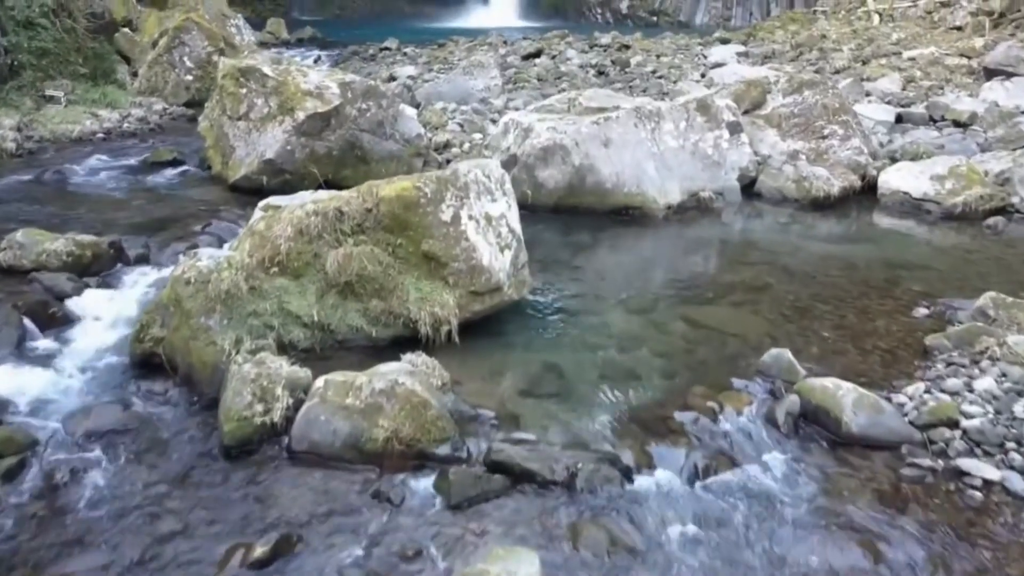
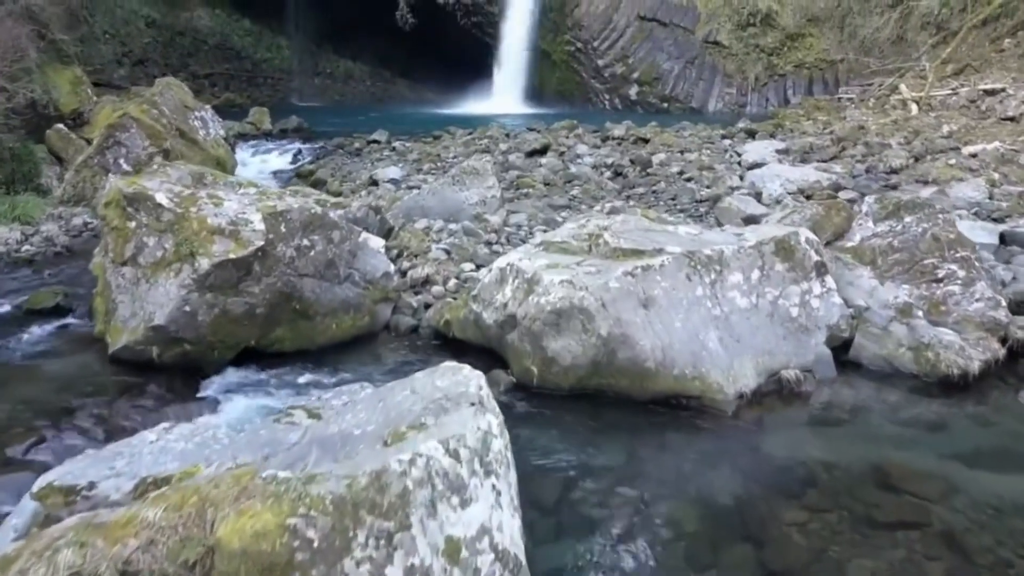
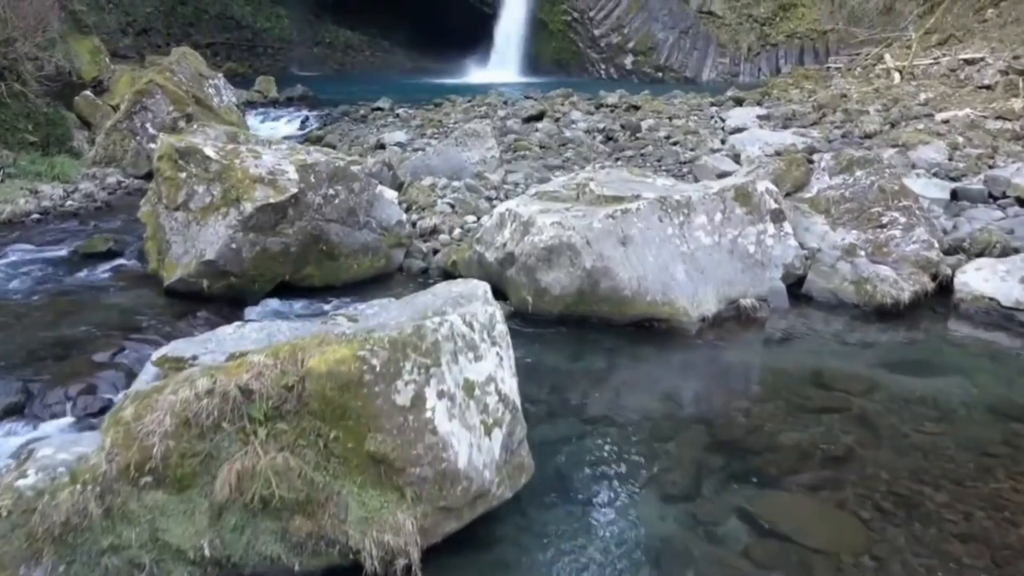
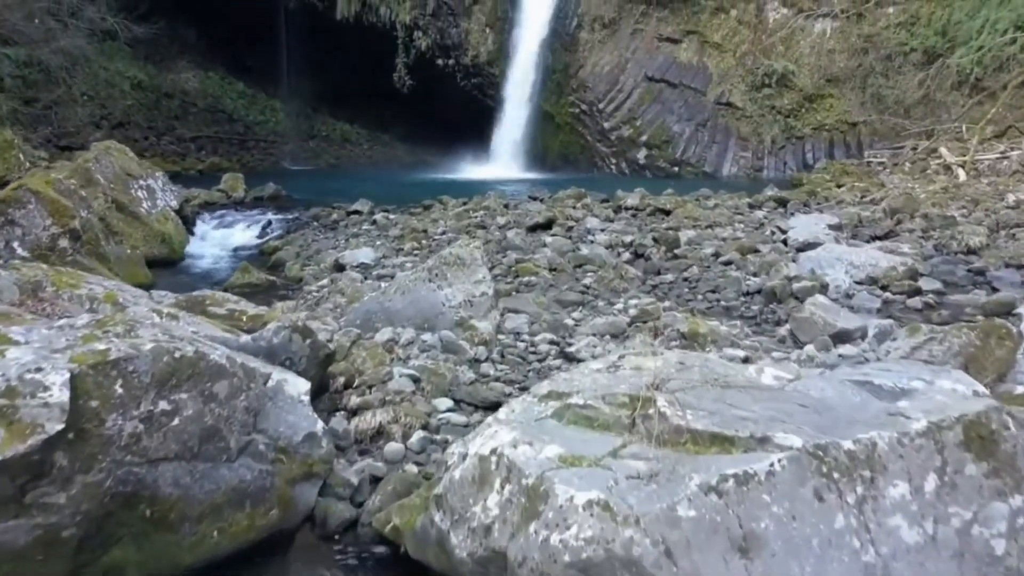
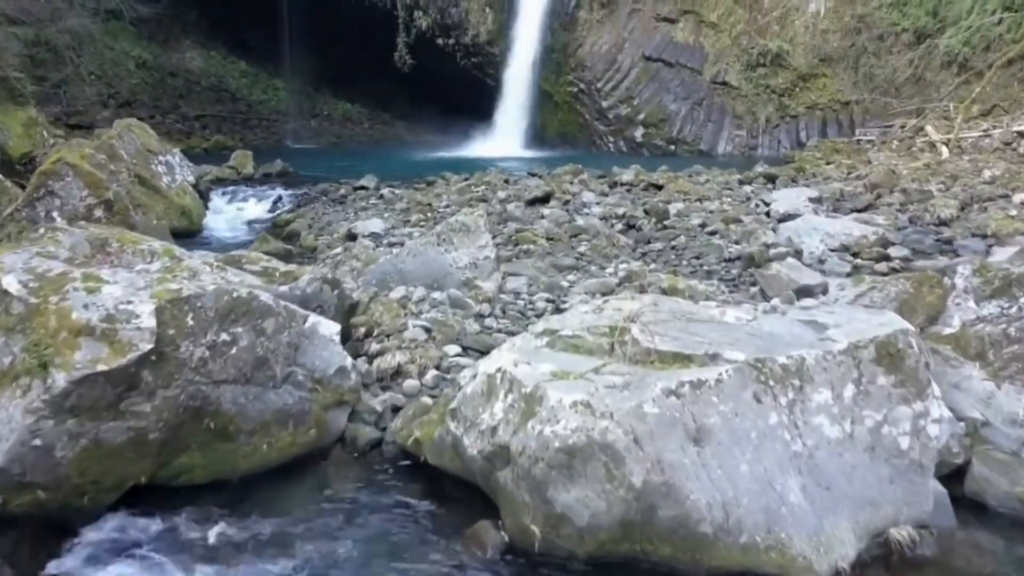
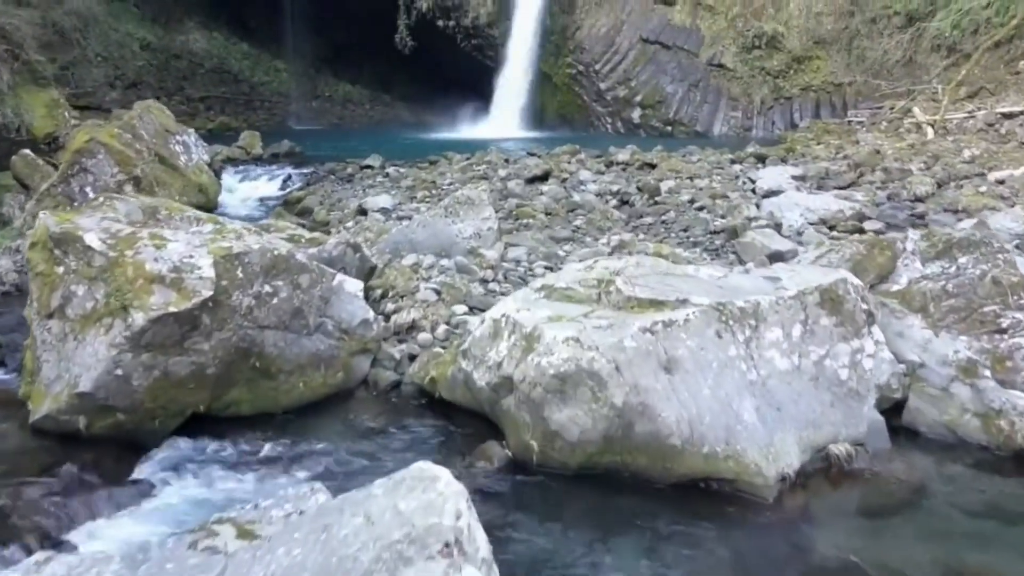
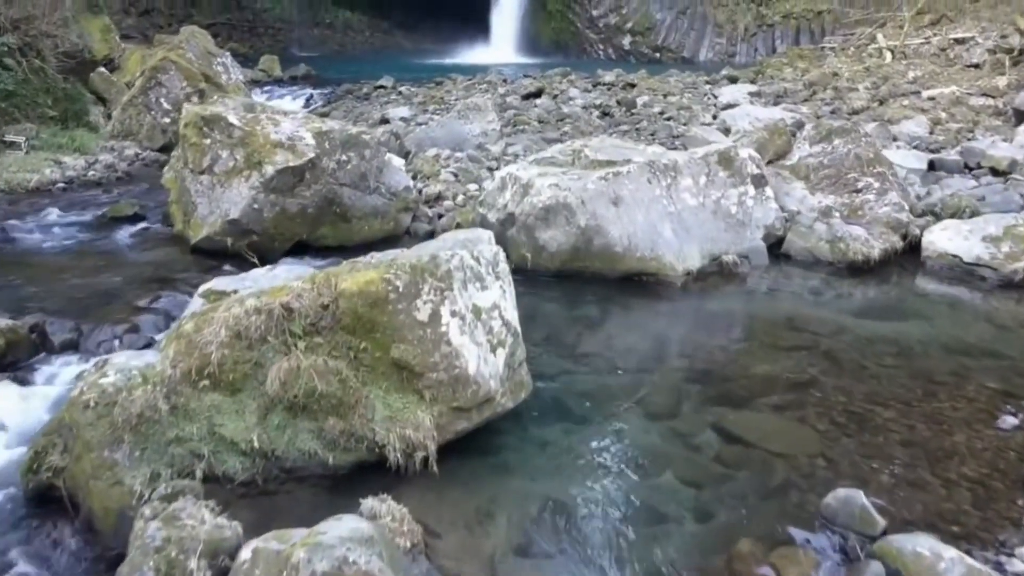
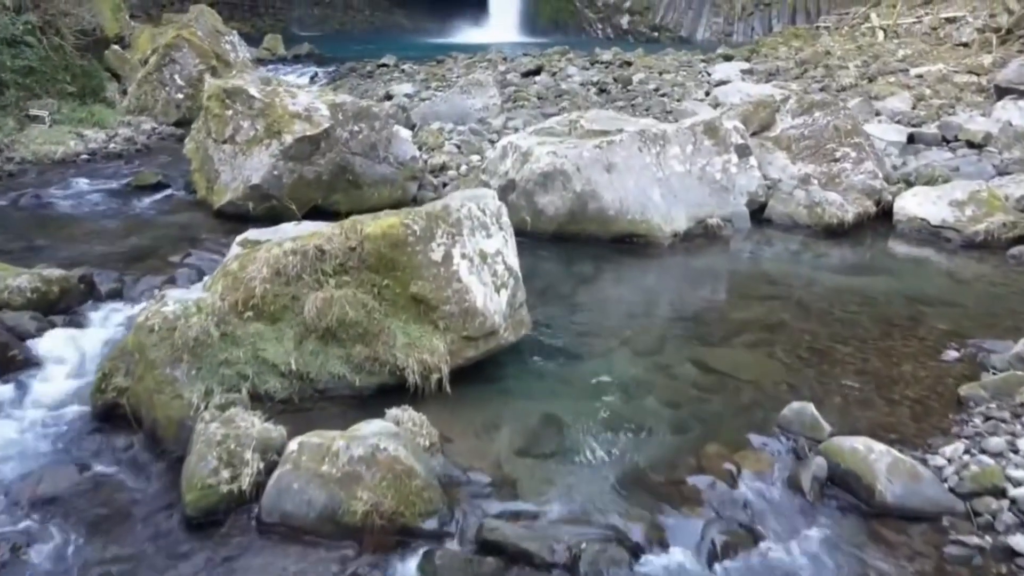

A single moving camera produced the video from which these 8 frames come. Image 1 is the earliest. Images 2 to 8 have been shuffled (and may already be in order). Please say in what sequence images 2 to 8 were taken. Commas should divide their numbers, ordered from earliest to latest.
8, 7, 3, 2, 6, 5, 4
